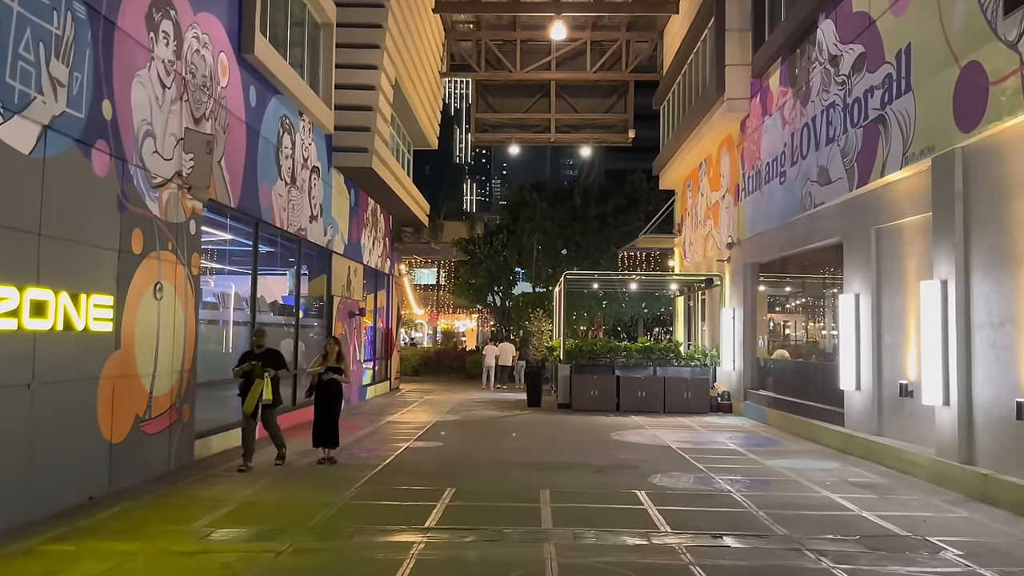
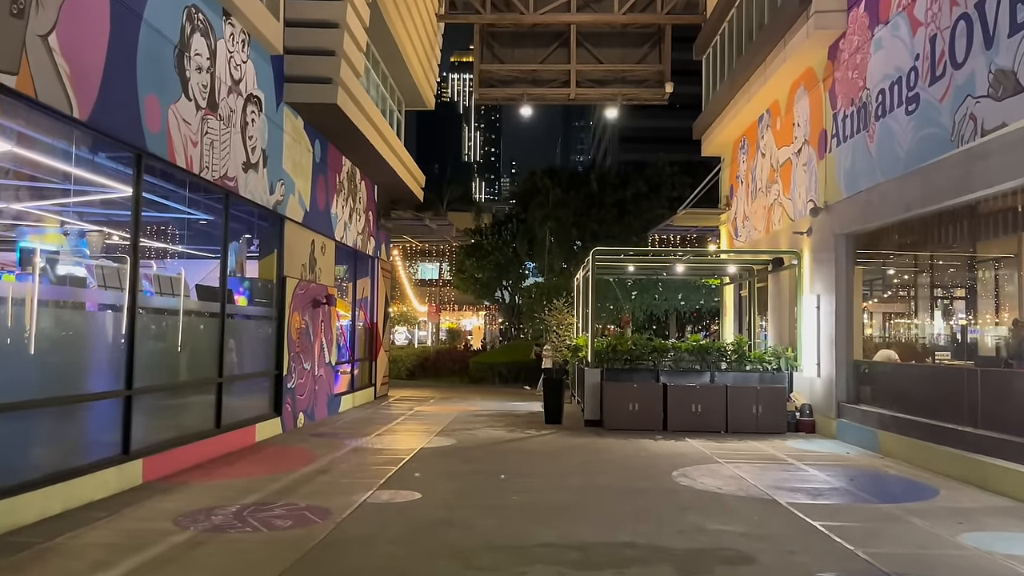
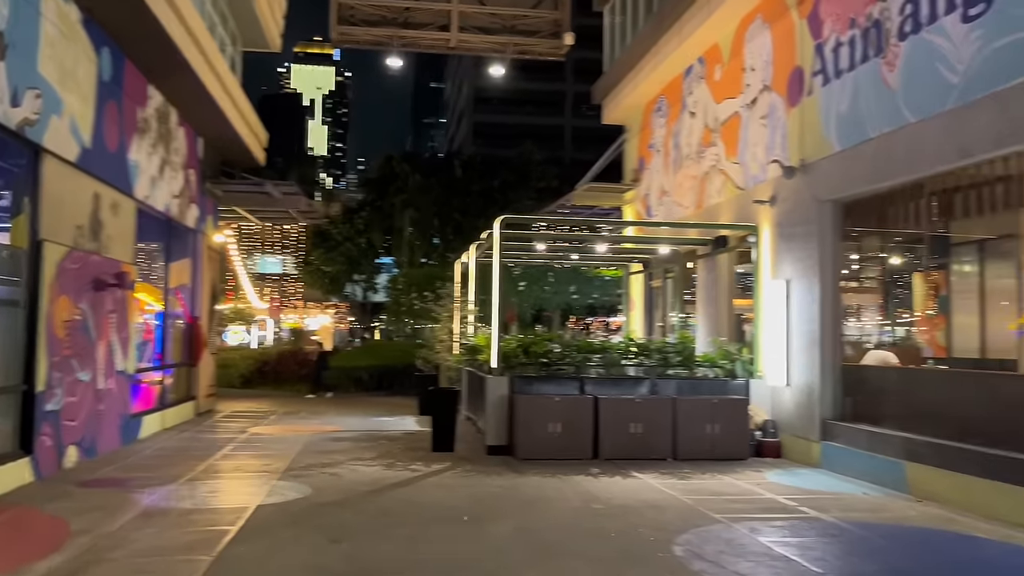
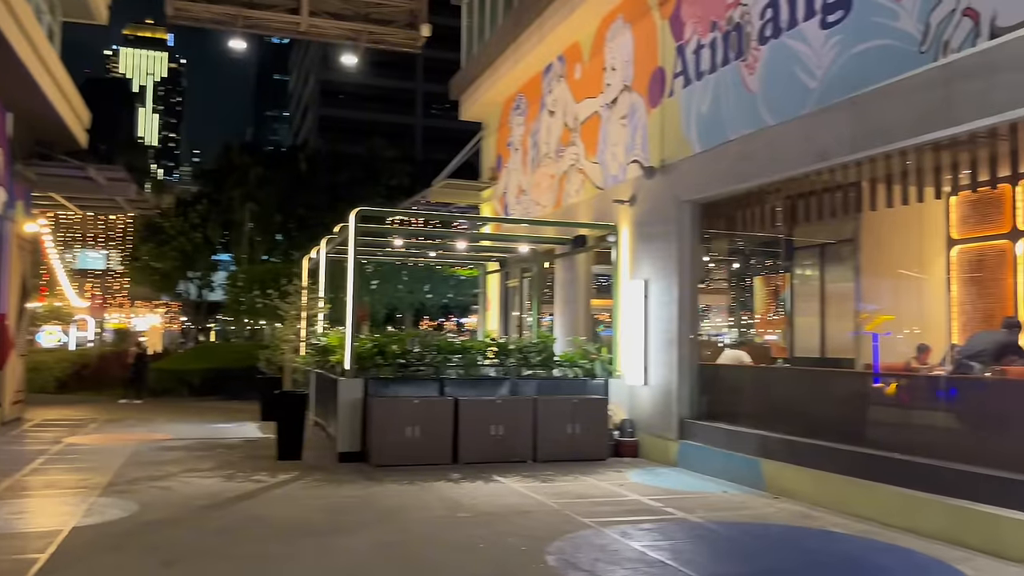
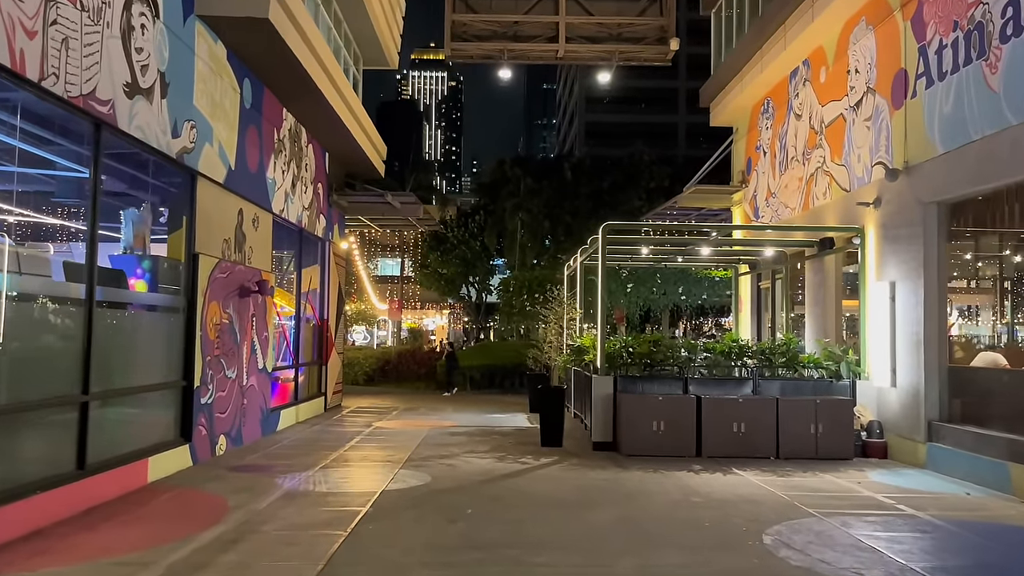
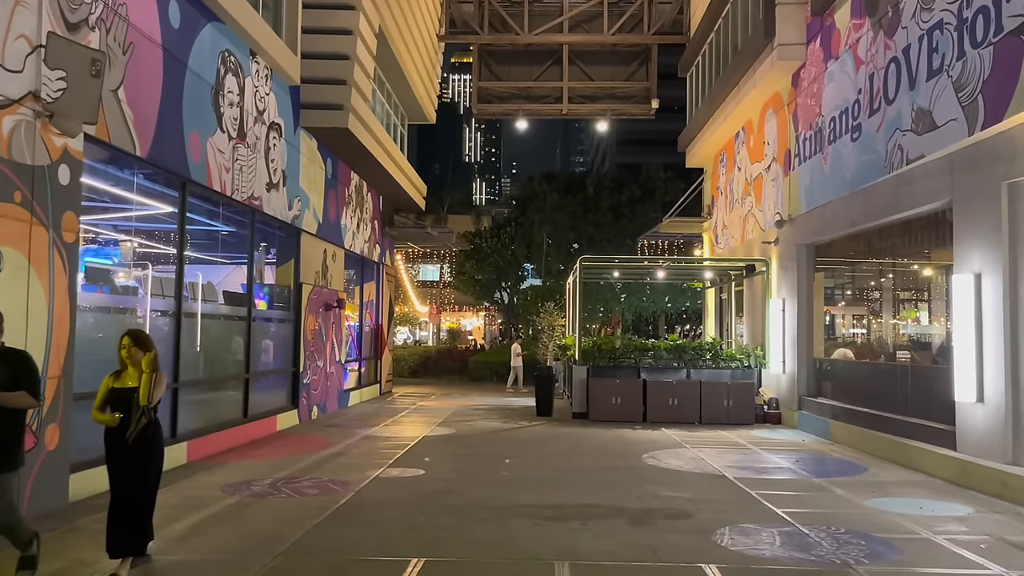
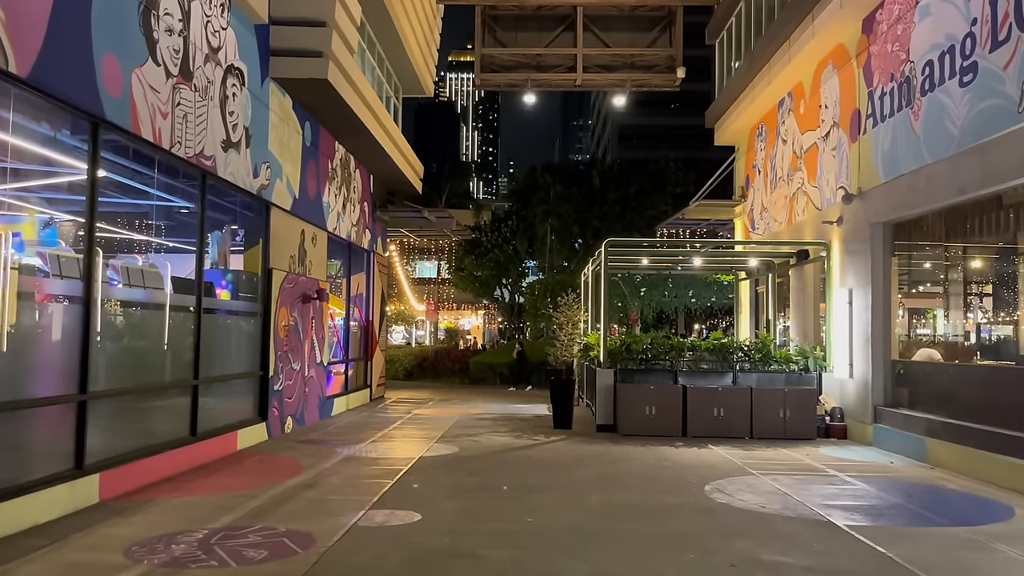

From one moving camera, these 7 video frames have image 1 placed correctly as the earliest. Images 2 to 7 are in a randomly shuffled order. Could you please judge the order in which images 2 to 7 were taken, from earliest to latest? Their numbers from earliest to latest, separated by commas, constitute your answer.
6, 2, 7, 5, 3, 4
